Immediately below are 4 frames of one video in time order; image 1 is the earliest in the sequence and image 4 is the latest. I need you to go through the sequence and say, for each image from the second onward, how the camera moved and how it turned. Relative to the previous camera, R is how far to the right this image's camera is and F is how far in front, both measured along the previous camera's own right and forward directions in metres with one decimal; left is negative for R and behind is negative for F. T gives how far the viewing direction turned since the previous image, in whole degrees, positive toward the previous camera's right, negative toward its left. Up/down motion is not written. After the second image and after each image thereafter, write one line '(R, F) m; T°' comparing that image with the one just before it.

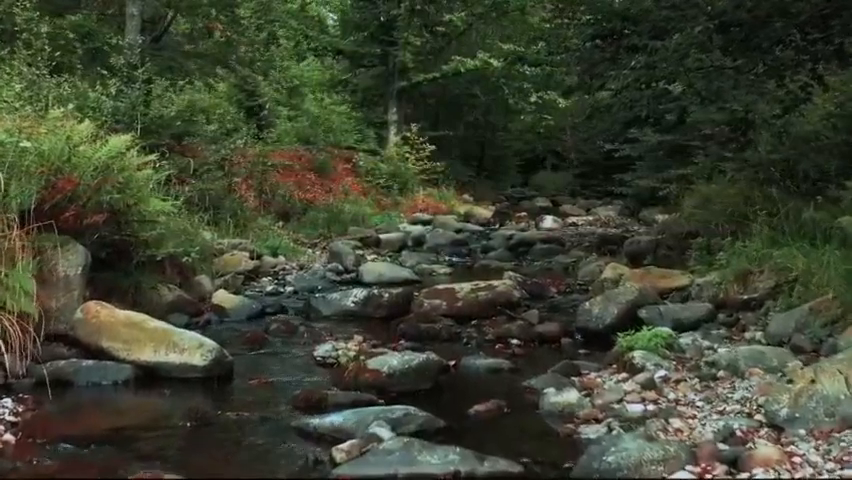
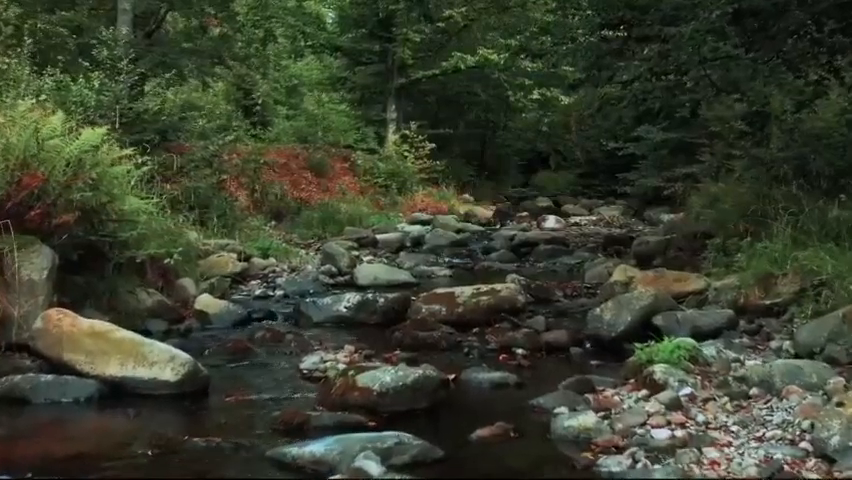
(0.0, +0.6) m; 0°
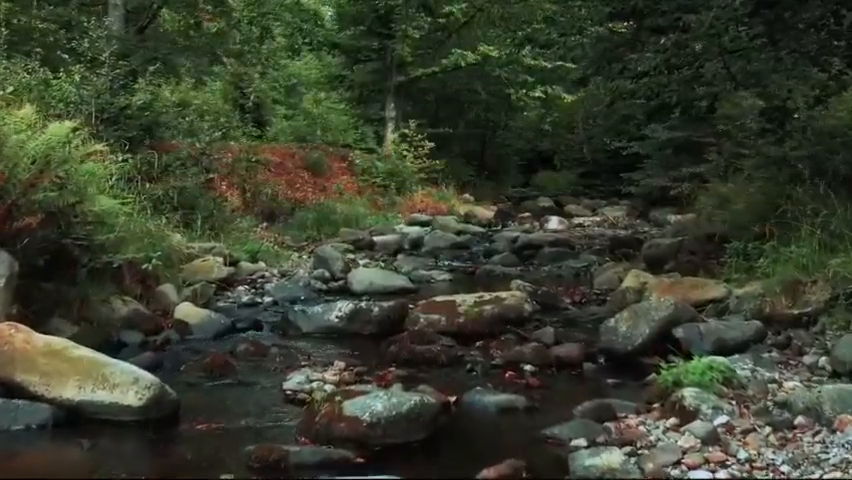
(0.0, +0.6) m; 0°
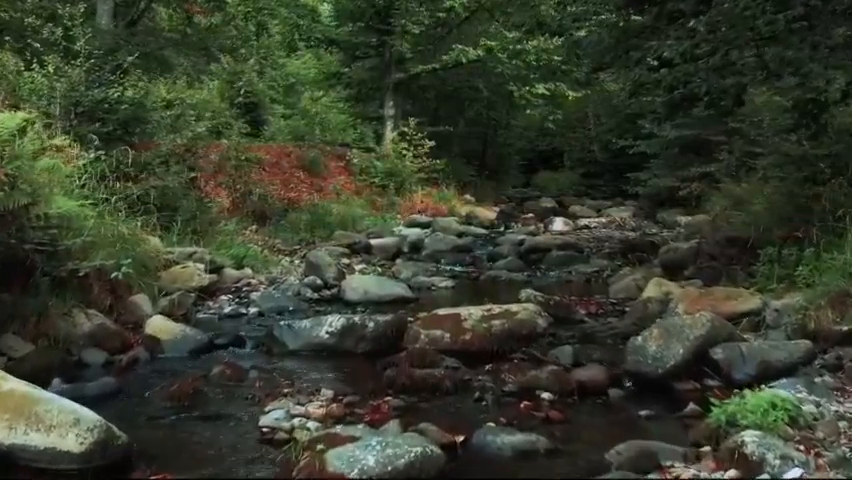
(0.0, +0.8) m; 0°
